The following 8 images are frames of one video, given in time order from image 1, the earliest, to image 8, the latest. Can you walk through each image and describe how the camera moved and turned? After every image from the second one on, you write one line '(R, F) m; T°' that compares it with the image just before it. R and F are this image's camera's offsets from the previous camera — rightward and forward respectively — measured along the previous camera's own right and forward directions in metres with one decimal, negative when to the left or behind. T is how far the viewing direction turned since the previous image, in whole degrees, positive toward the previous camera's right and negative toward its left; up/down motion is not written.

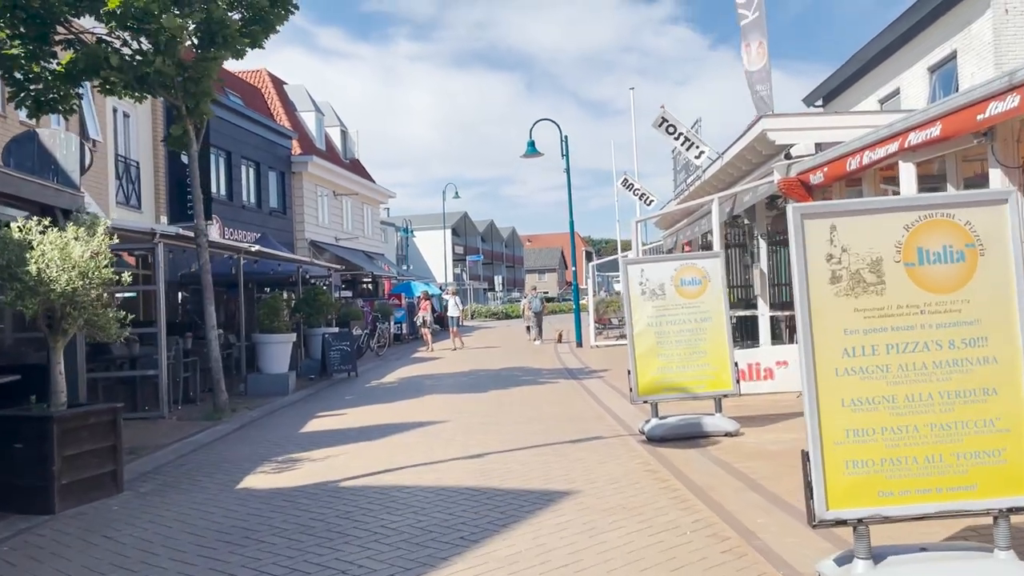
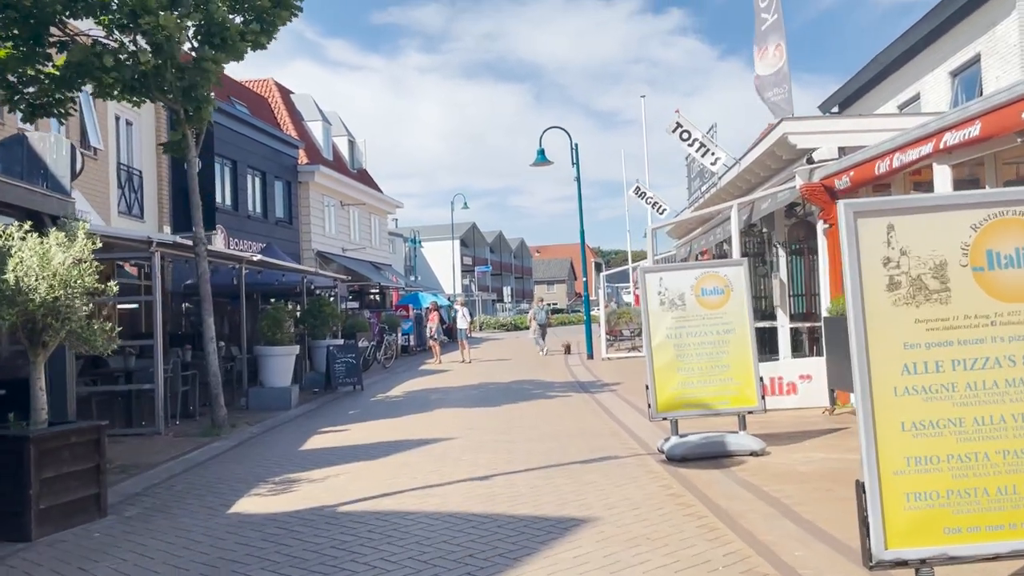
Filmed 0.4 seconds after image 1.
(0.0, +0.5) m; -1°
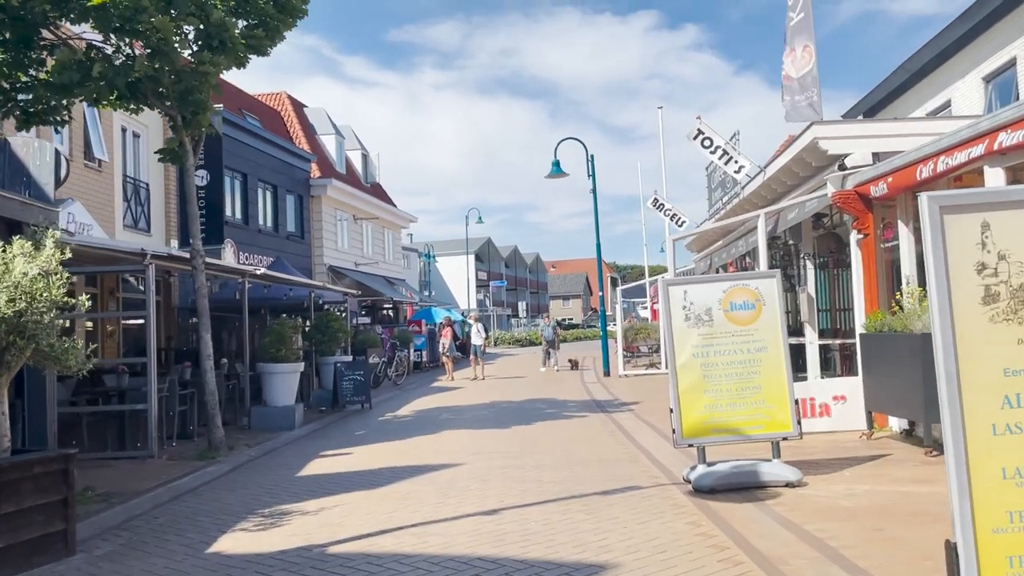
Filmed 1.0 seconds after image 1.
(0.0, +0.7) m; -1°
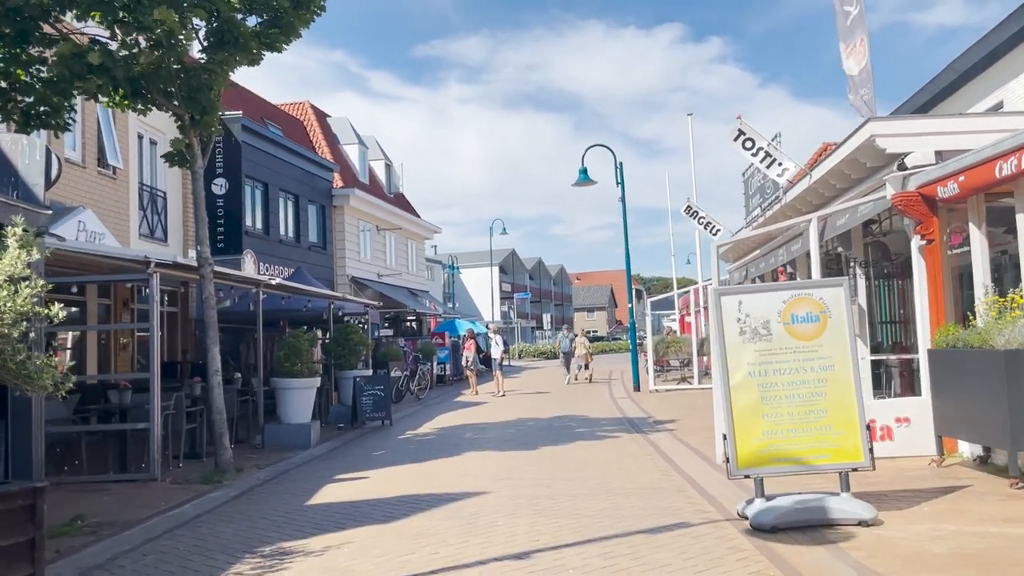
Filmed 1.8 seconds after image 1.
(-0.1, +0.8) m; -1°
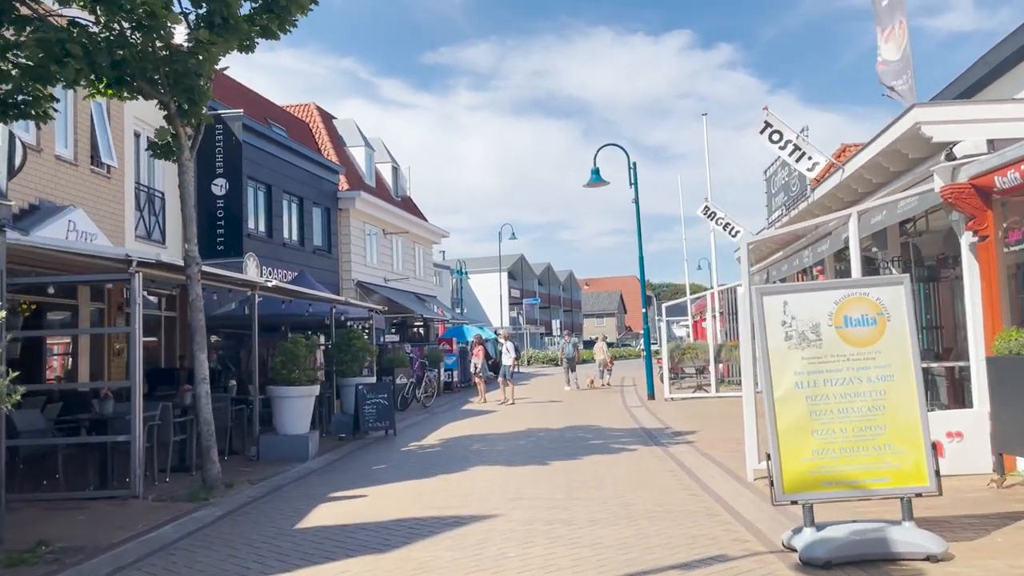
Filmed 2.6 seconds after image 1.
(0.0, +0.8) m; -1°
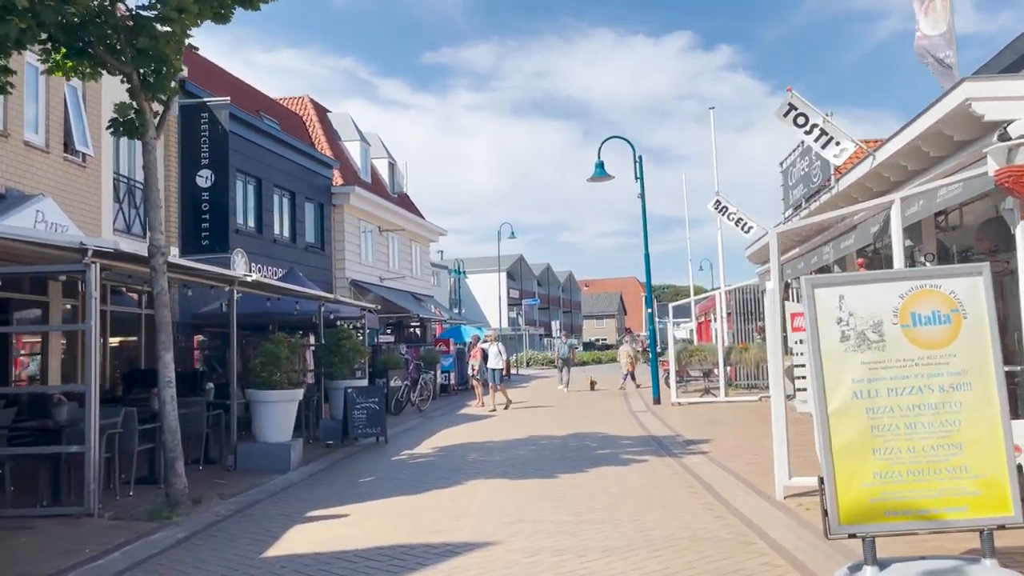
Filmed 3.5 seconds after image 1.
(0.0, +1.0) m; 0°
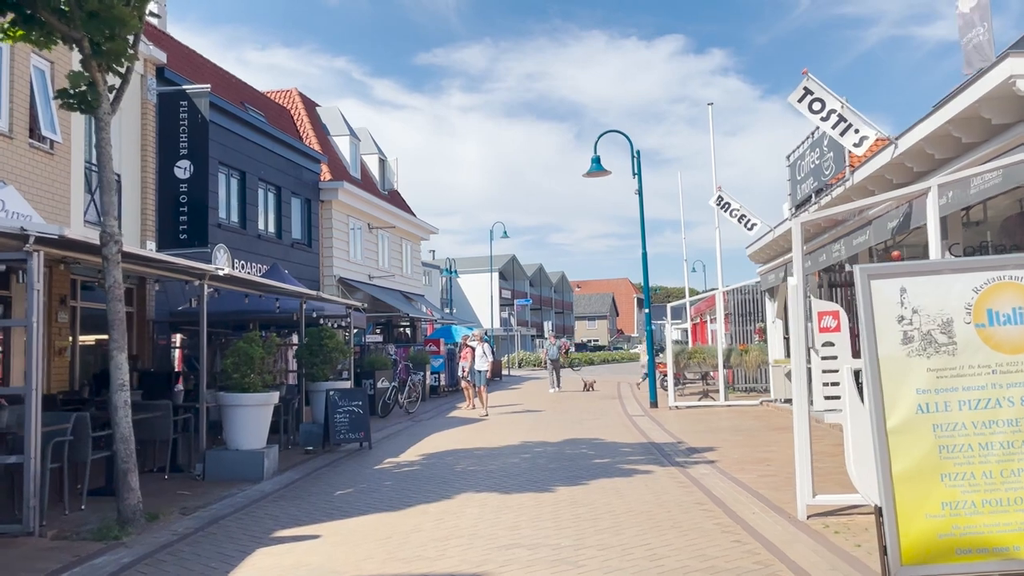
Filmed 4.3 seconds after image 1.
(0.0, +0.8) m; 0°
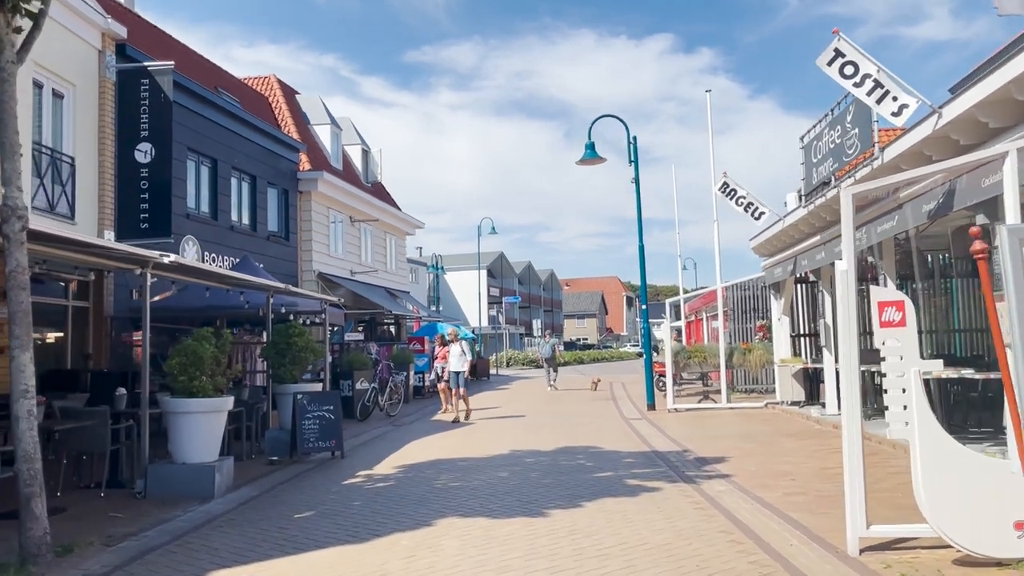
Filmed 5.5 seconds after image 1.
(0.0, +1.3) m; +1°
